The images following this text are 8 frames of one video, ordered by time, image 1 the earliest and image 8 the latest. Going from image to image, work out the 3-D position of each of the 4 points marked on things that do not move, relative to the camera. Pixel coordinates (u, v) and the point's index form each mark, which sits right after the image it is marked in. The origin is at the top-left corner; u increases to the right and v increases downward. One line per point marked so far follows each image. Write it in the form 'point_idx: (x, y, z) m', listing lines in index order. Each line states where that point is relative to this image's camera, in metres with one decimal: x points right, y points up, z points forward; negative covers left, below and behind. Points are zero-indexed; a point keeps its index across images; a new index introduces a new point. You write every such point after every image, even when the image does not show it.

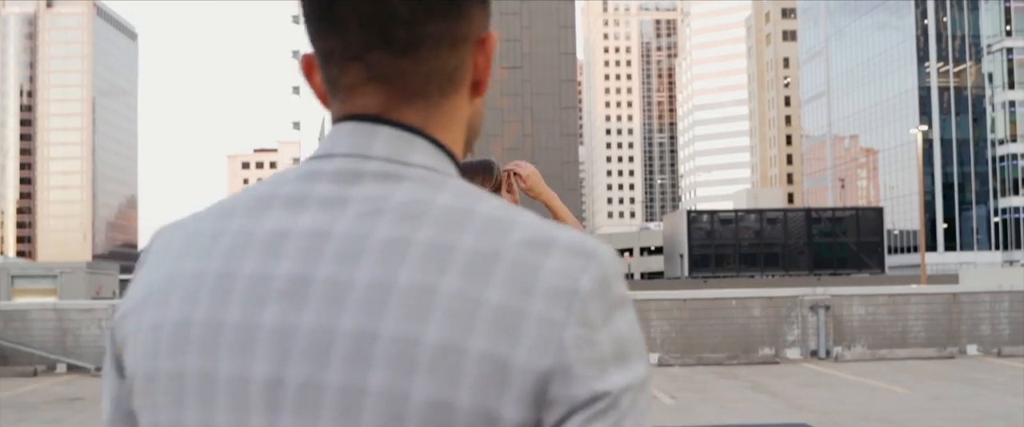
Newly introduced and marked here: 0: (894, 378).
0: (+6.4, -2.8, +17.2) m
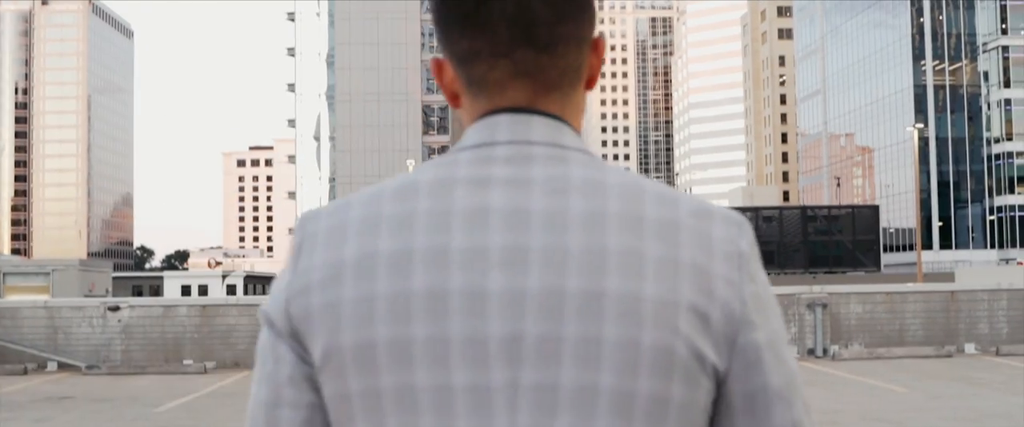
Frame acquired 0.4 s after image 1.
0: (+6.3, -2.7, +17.1) m
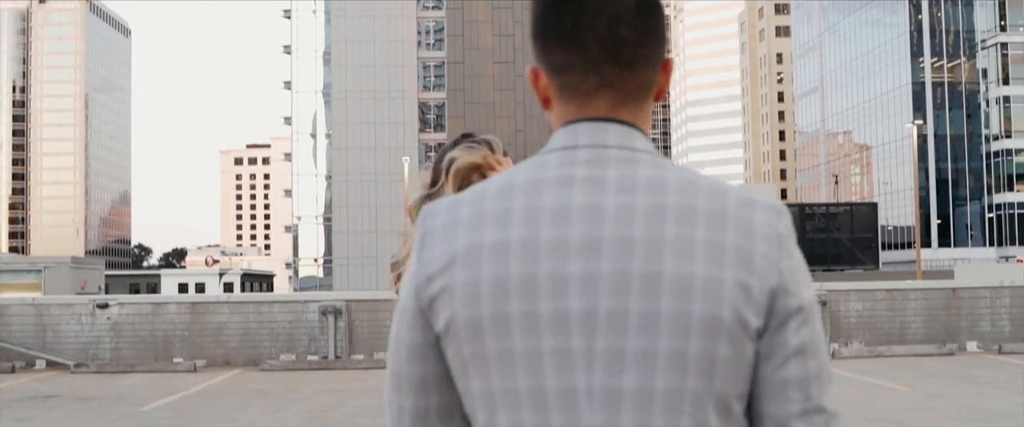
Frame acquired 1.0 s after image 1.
0: (+6.2, -2.6, +16.8) m
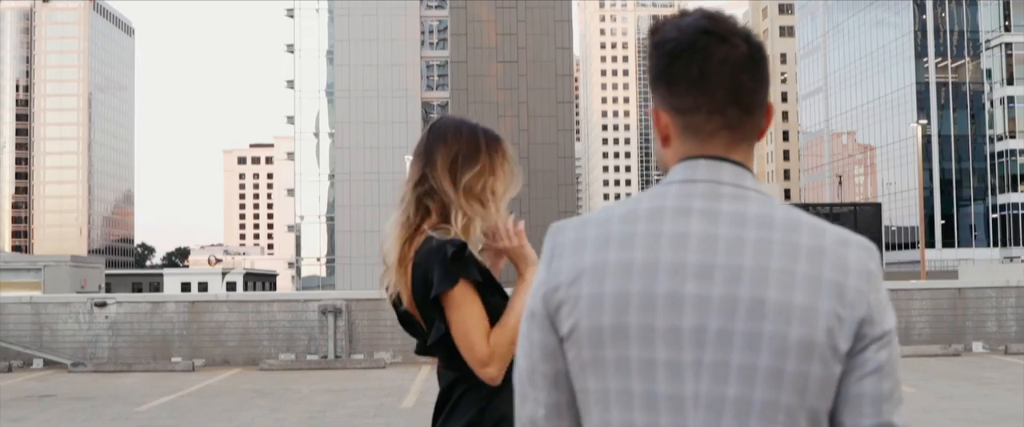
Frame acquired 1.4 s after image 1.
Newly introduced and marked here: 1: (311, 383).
0: (+6.2, -2.6, +16.6) m
1: (-3.3, -2.8, +16.9) m
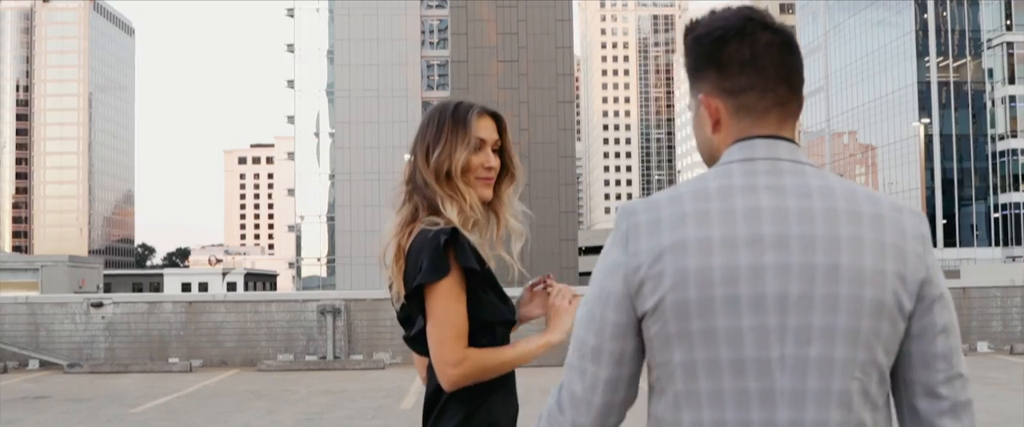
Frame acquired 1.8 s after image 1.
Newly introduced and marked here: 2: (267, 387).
0: (+6.2, -2.6, +16.4) m
1: (-3.3, -2.8, +16.7) m
2: (-3.9, -2.8, +16.3) m
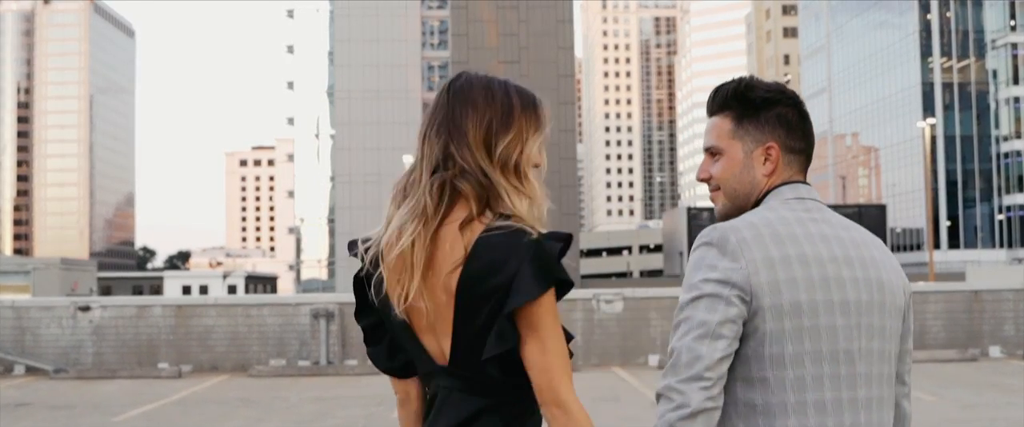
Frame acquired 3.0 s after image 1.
0: (+6.2, -2.6, +15.8) m
1: (-3.3, -2.8, +16.2) m
2: (-3.9, -2.8, +15.7) m
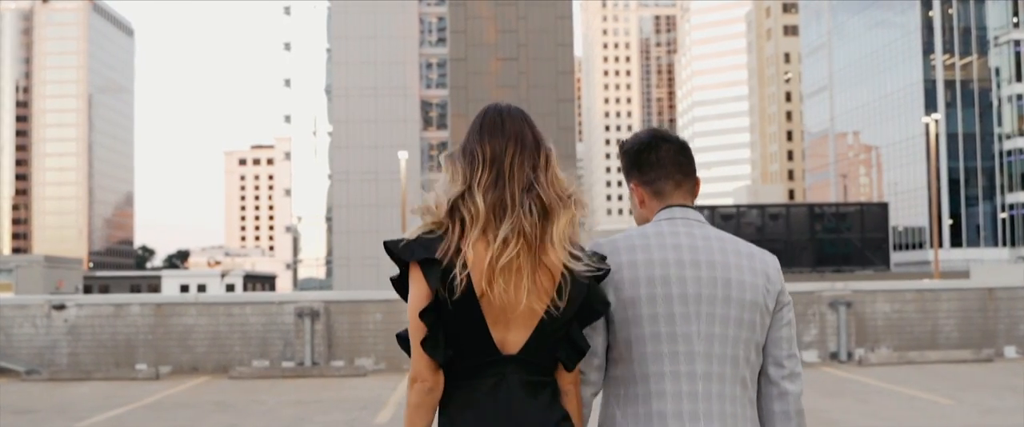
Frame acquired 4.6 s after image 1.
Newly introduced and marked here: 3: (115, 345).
0: (+6.1, -2.5, +15.0) m
1: (-3.4, -2.7, +15.3) m
2: (-4.0, -2.7, +14.9) m
3: (-7.4, -2.5, +19.3) m
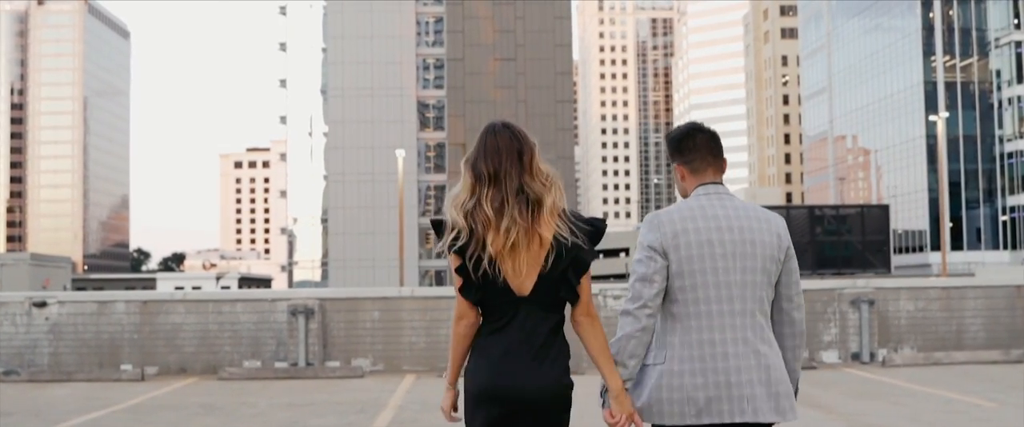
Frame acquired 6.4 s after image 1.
0: (+6.2, -2.4, +14.1) m
1: (-3.3, -2.5, +14.4) m
2: (-3.9, -2.5, +14.0) m
3: (-7.3, -2.3, +18.3) m
